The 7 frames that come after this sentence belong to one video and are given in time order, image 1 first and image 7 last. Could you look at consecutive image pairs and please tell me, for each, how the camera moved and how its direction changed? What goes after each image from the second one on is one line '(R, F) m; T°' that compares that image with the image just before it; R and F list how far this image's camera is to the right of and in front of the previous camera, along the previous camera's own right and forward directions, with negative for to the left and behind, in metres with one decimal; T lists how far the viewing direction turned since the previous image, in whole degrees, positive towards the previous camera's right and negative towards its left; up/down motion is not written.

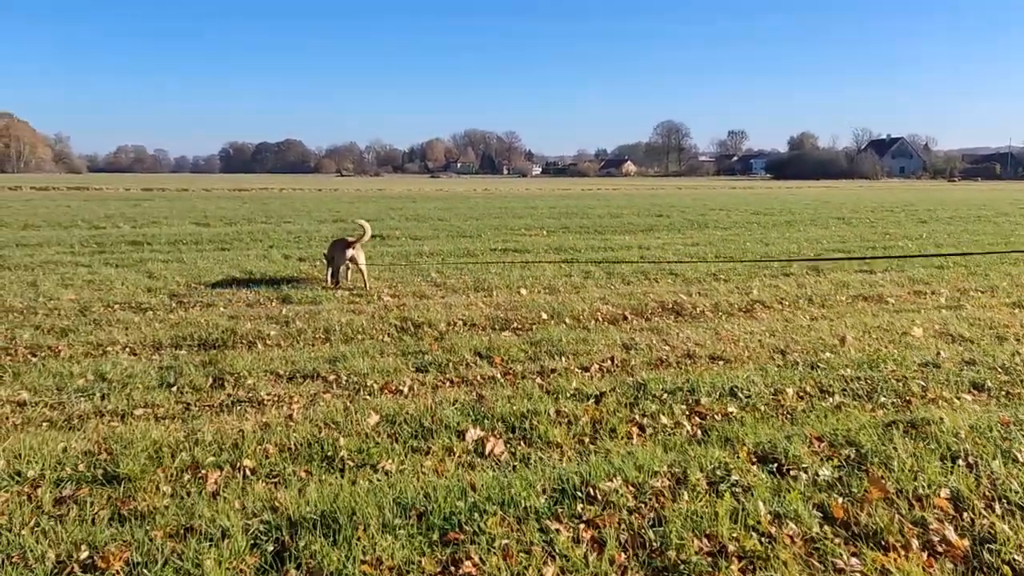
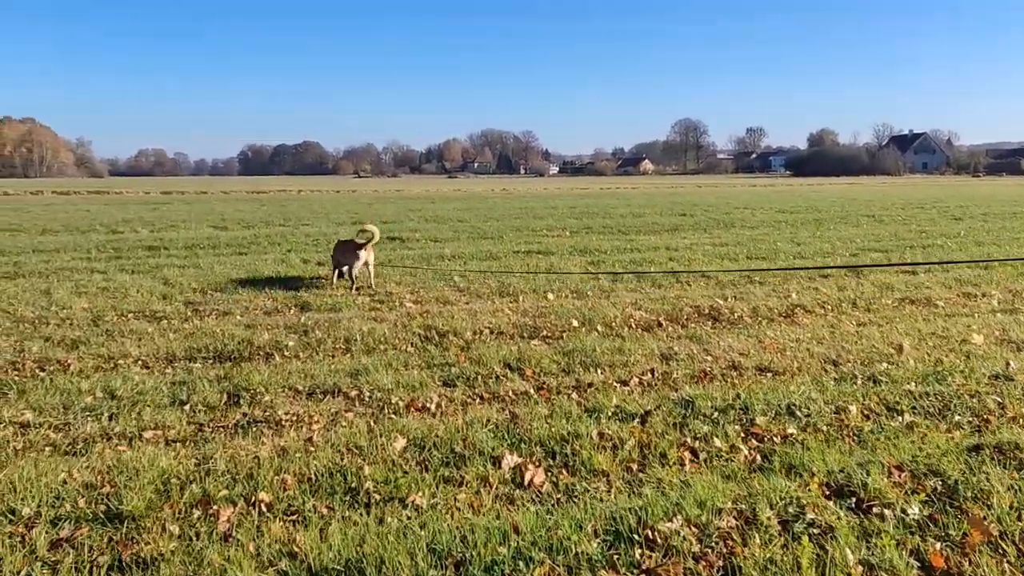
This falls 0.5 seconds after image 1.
(-0.1, +0.5) m; -1°
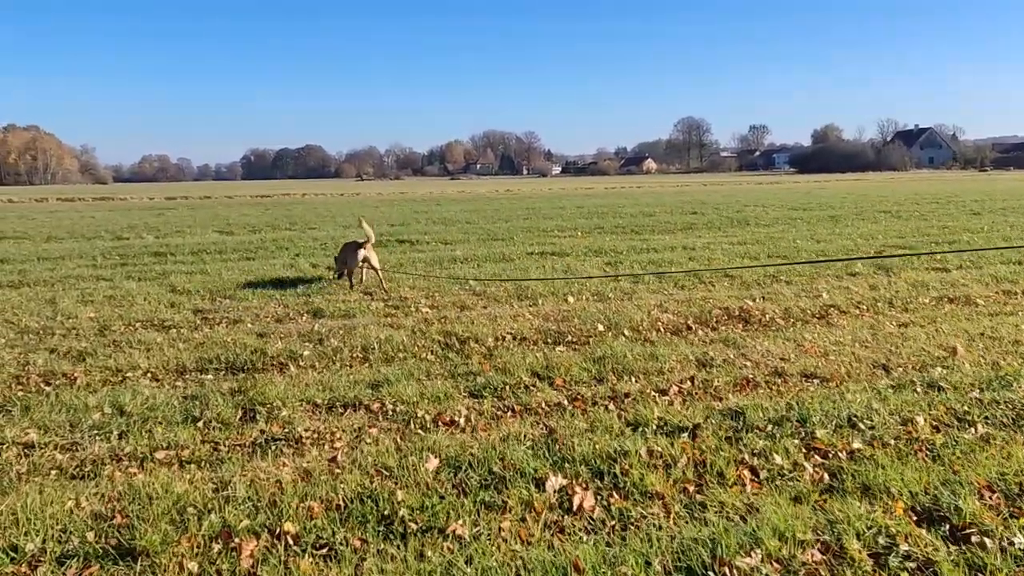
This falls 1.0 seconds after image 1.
(-0.2, +0.4) m; 0°
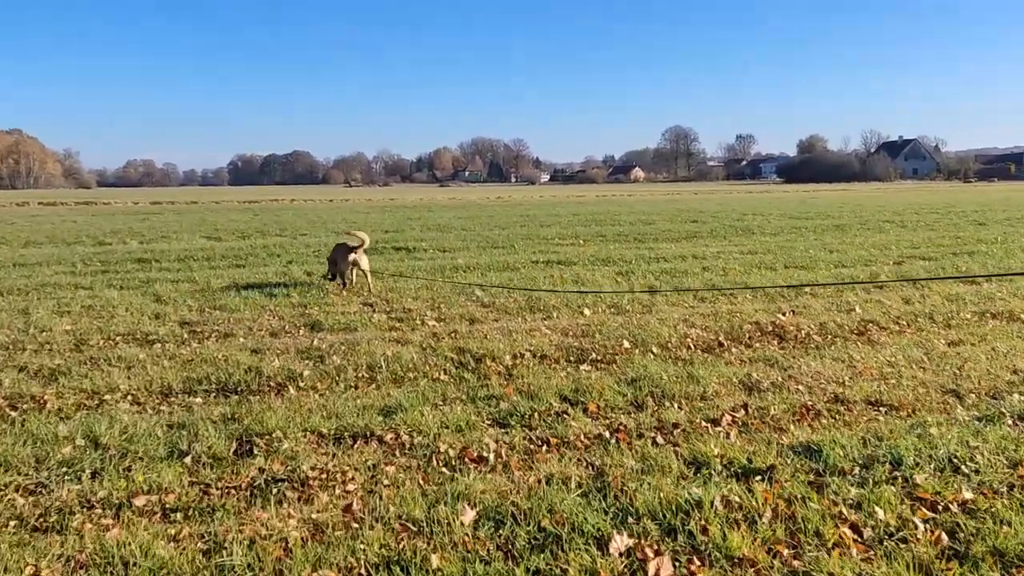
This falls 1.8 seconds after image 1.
(-0.3, +0.8) m; +1°
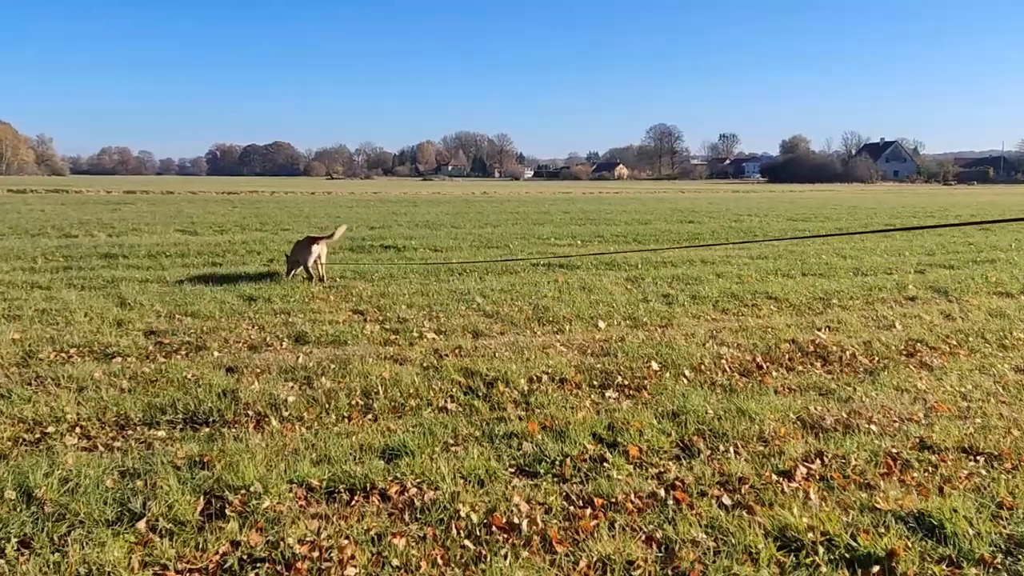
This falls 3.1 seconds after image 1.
(-0.3, +1.0) m; +1°
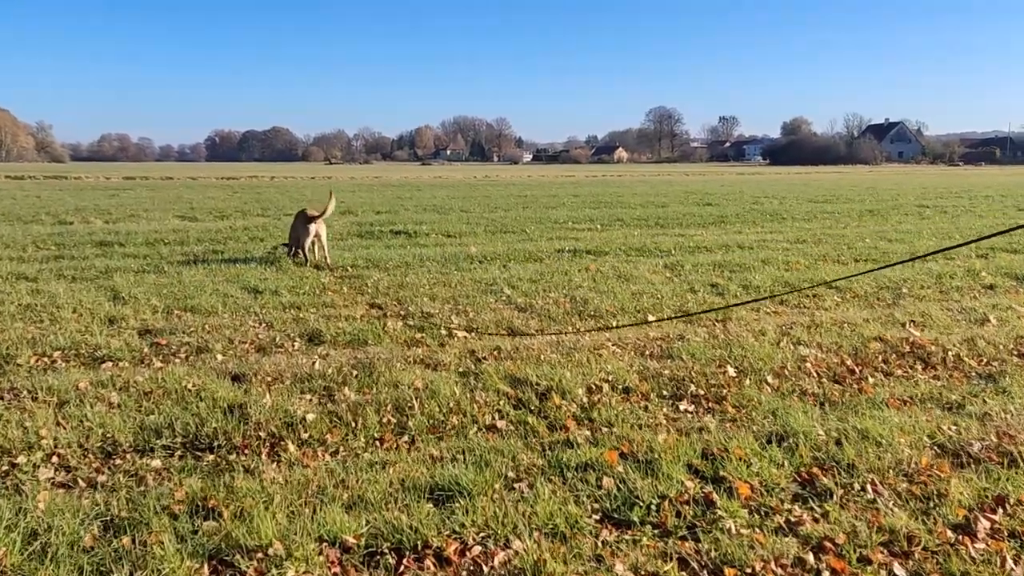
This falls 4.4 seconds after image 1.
(-0.5, +1.1) m; 0°
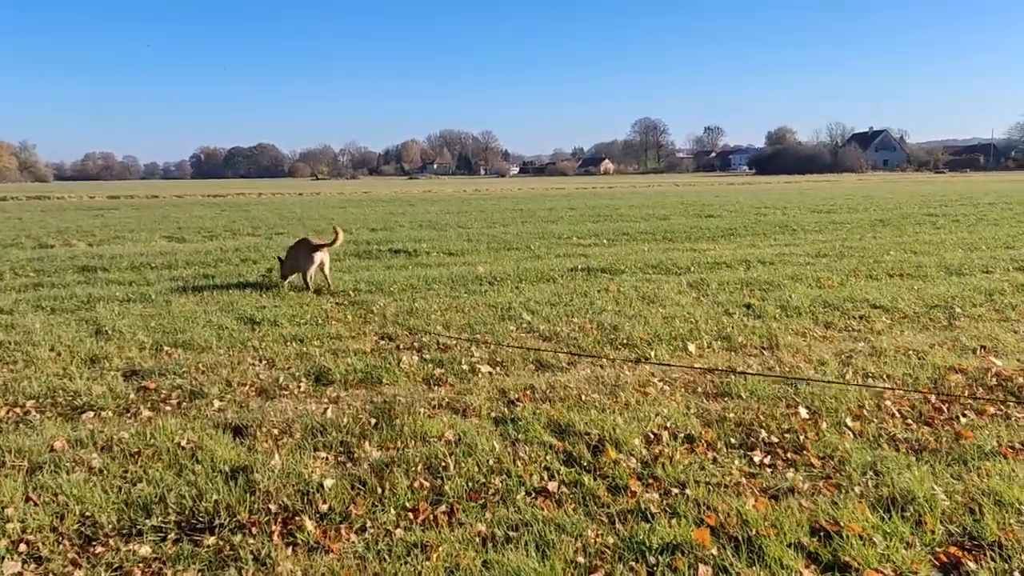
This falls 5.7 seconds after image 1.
(-0.4, +0.8) m; +1°
